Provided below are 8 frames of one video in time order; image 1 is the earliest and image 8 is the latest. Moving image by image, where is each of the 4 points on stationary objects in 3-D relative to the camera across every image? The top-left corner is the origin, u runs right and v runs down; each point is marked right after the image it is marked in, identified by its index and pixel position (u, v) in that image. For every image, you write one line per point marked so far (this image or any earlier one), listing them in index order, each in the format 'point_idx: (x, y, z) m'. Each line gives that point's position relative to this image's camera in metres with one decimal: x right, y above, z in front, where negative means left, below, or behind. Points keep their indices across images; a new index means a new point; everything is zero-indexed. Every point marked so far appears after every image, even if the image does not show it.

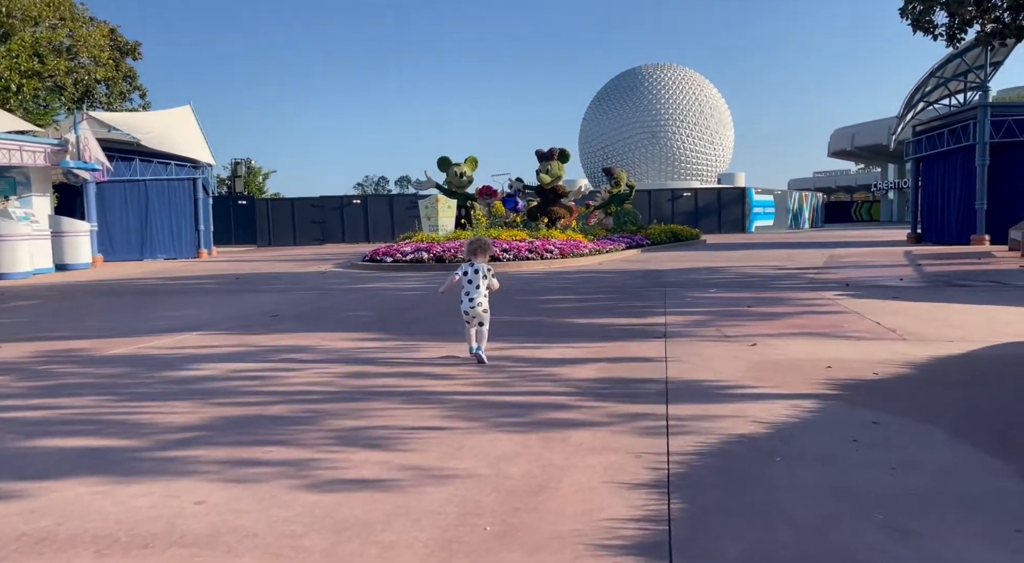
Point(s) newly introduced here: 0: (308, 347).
0: (-1.6, -0.5, +6.2) m
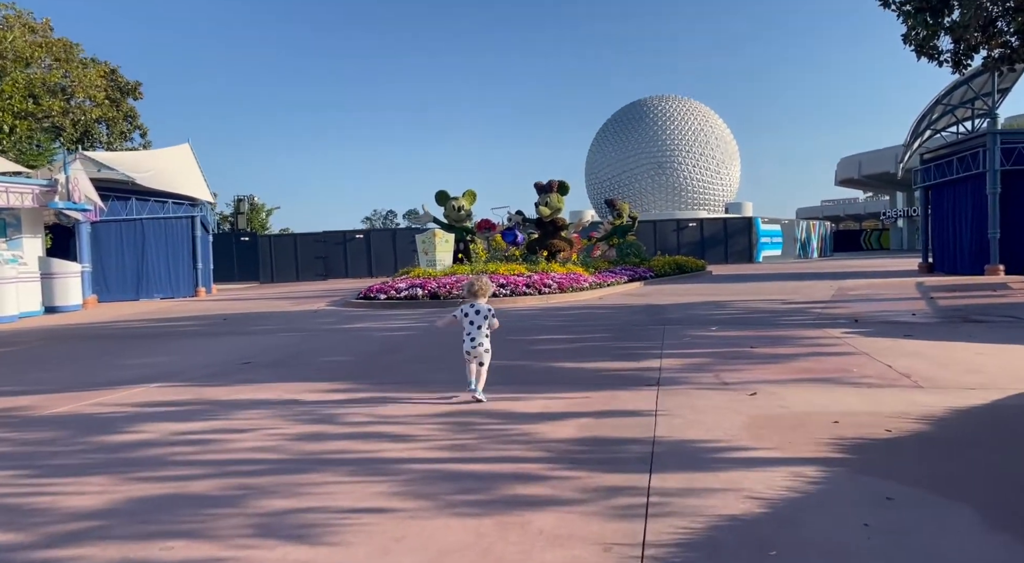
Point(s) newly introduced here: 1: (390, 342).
0: (-1.8, -0.9, +5.7) m
1: (-1.6, -0.8, +10.2) m
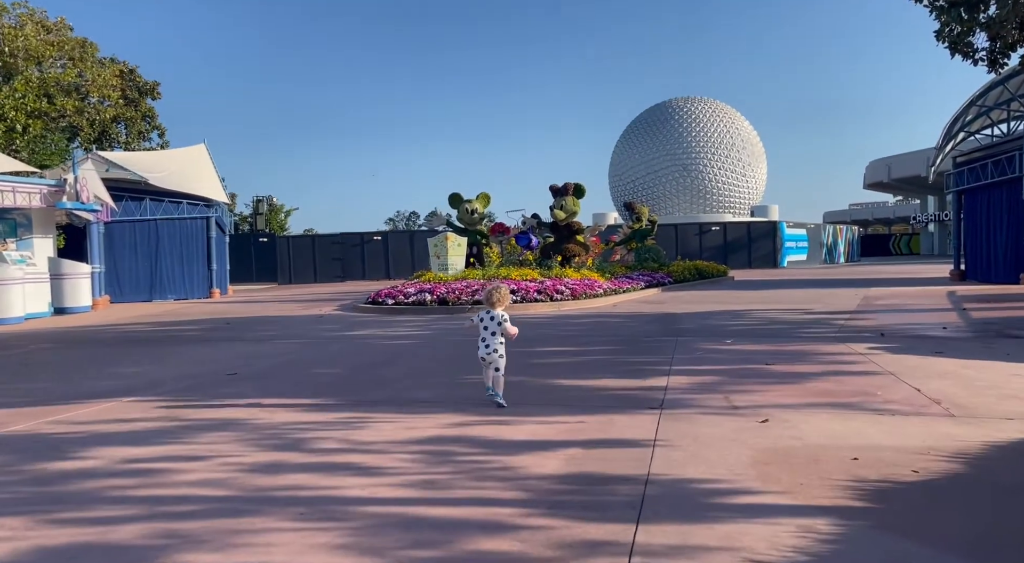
0: (-1.8, -0.9, +5.3) m
1: (-1.5, -0.9, +9.8) m
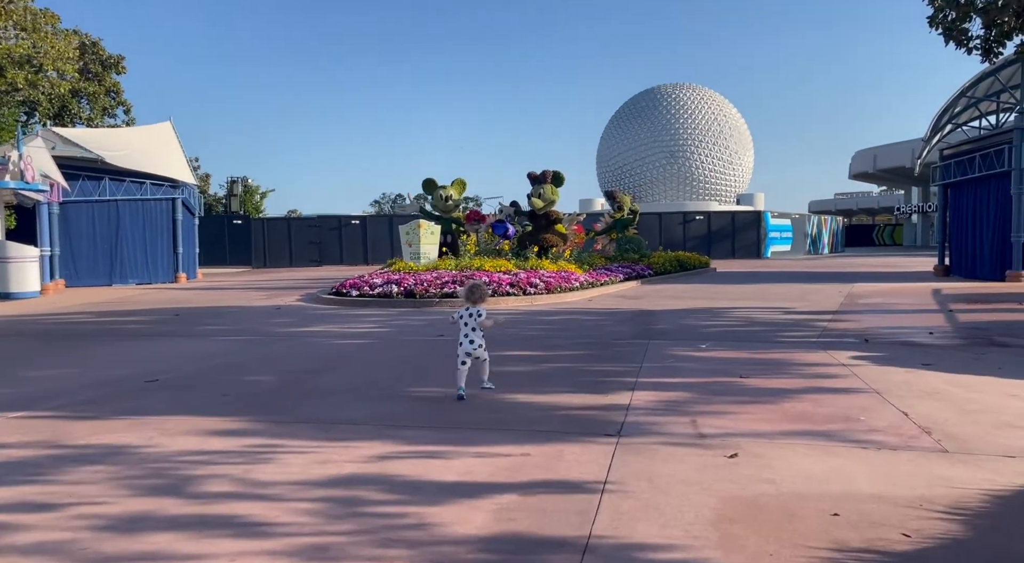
0: (-2.2, -1.0, +4.6) m
1: (-2.0, -0.8, +9.1) m
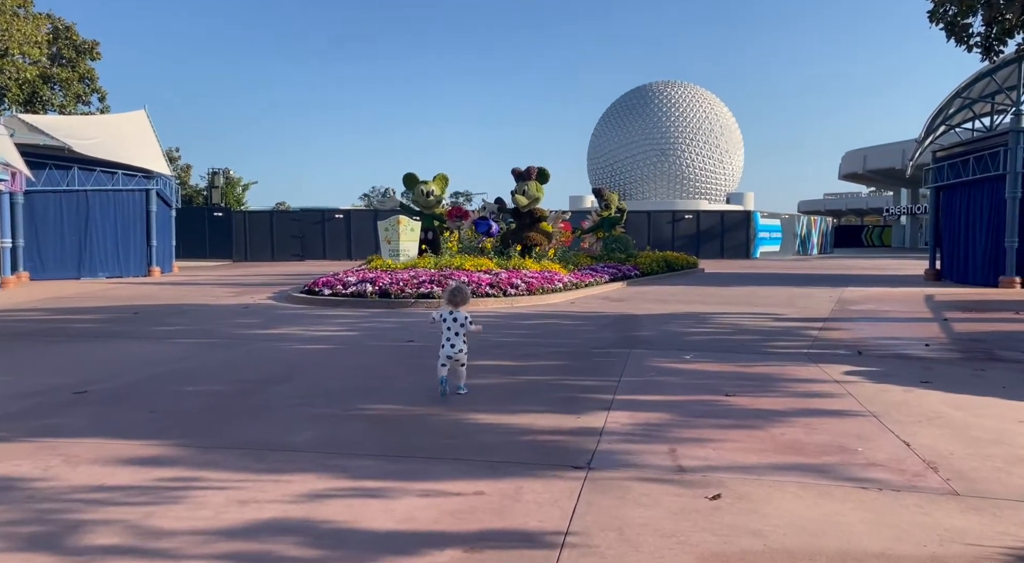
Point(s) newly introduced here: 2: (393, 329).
0: (-2.5, -1.0, +3.9) m
1: (-2.3, -0.8, +8.5) m
2: (-1.7, -0.7, +10.9) m
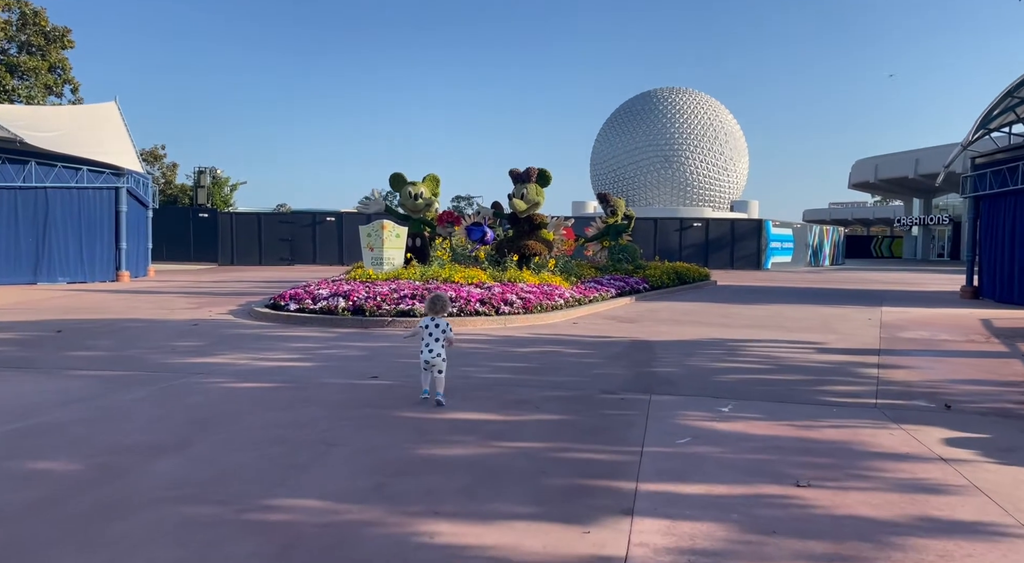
0: (-2.6, -1.2, +2.0) m
1: (-2.4, -1.0, +6.6) m
2: (-1.8, -0.9, +9.0) m
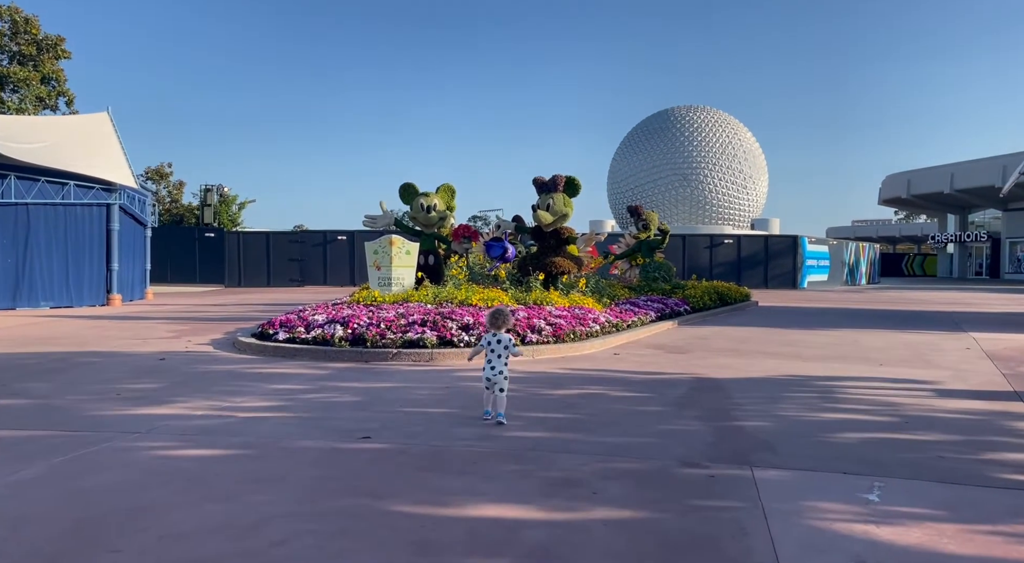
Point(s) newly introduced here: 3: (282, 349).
0: (-2.4, -1.2, +0.1) m
1: (-2.2, -1.2, +4.6) m
2: (-1.5, -1.1, +7.0) m
3: (-3.0, -0.9, +10.2) m
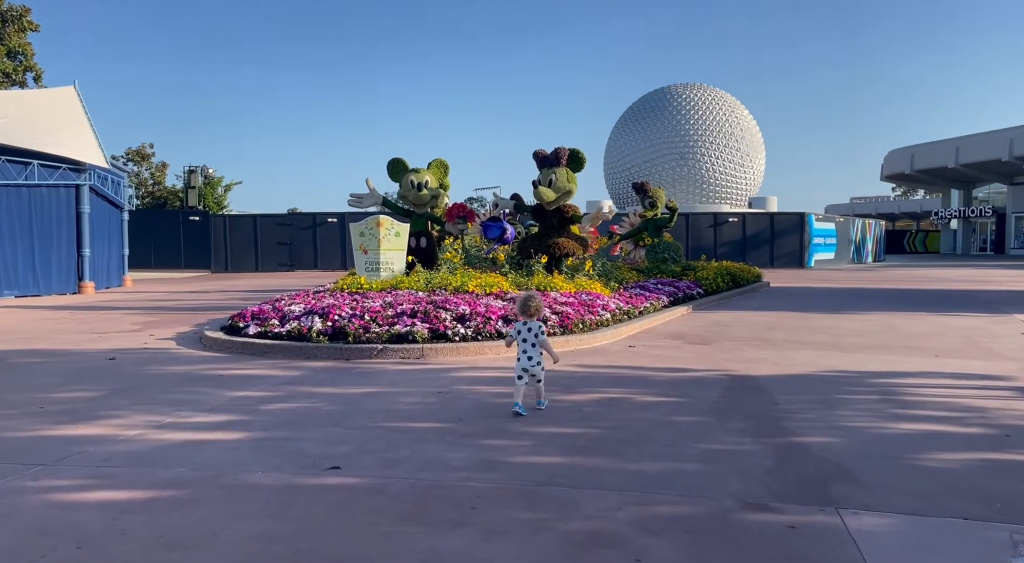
0: (-2.4, -1.3, -1.2) m
1: (-2.1, -1.2, +3.4) m
2: (-1.4, -1.0, +5.8) m
3: (-3.0, -0.7, +8.9) m
